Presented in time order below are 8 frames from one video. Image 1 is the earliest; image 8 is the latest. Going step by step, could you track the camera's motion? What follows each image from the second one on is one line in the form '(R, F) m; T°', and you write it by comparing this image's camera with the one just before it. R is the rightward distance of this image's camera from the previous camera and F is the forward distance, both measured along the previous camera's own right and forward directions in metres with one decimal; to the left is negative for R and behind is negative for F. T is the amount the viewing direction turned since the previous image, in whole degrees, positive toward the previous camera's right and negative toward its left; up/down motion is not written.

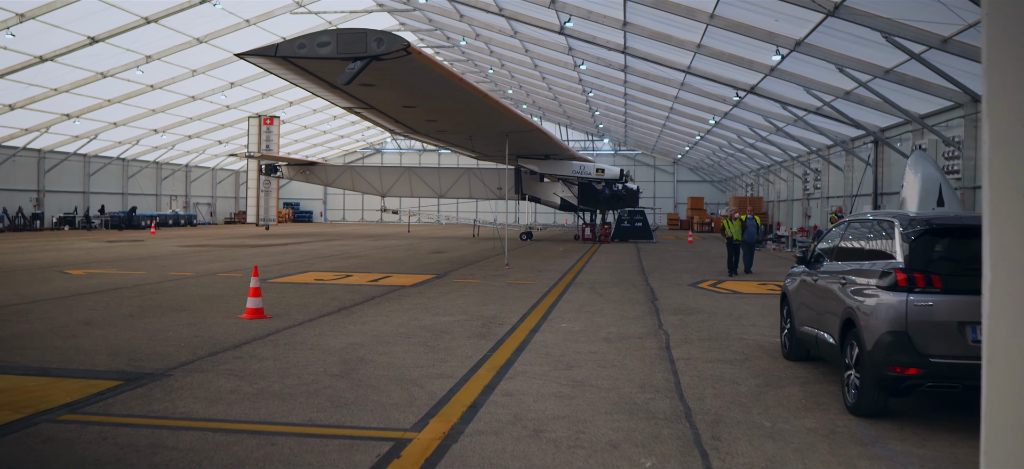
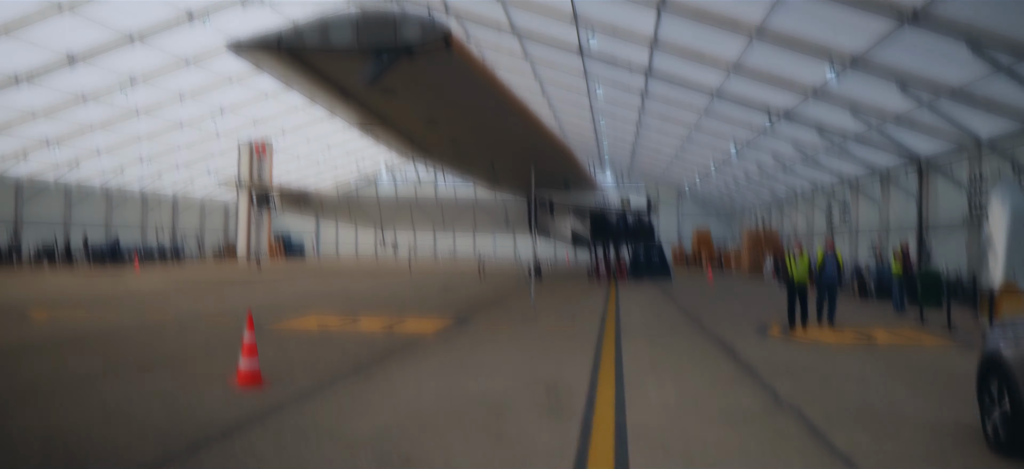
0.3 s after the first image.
(-1.0, +2.6) m; +1°
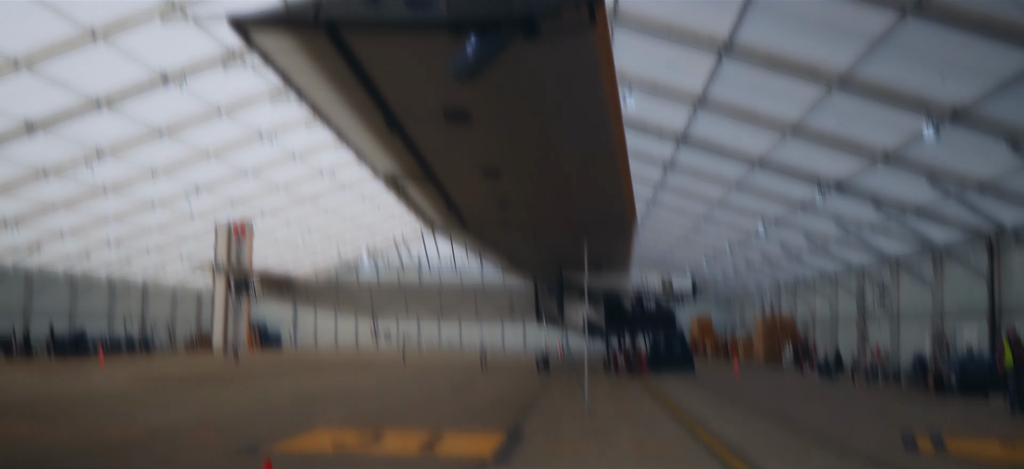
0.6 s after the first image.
(-1.7, +3.7) m; +2°
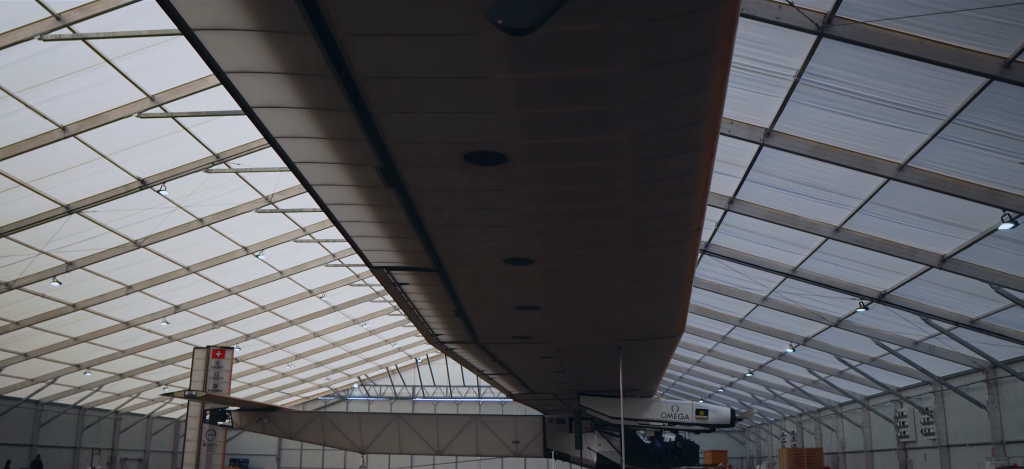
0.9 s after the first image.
(-0.5, +2.8) m; 0°
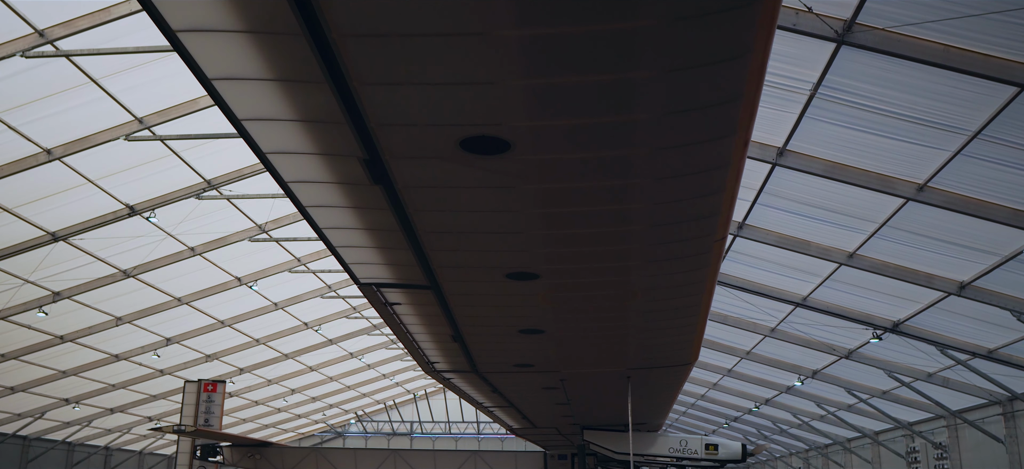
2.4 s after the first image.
(0.0, +0.8) m; 0°
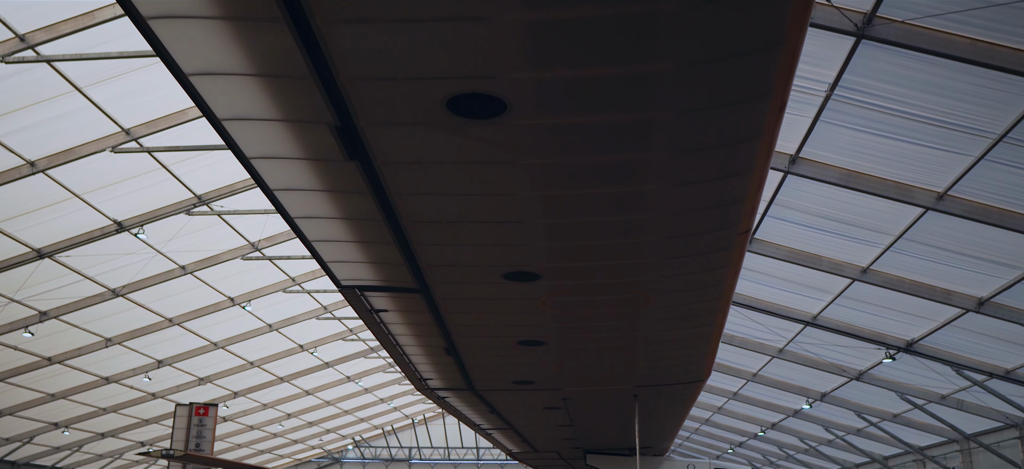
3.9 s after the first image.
(0.0, +0.8) m; 0°
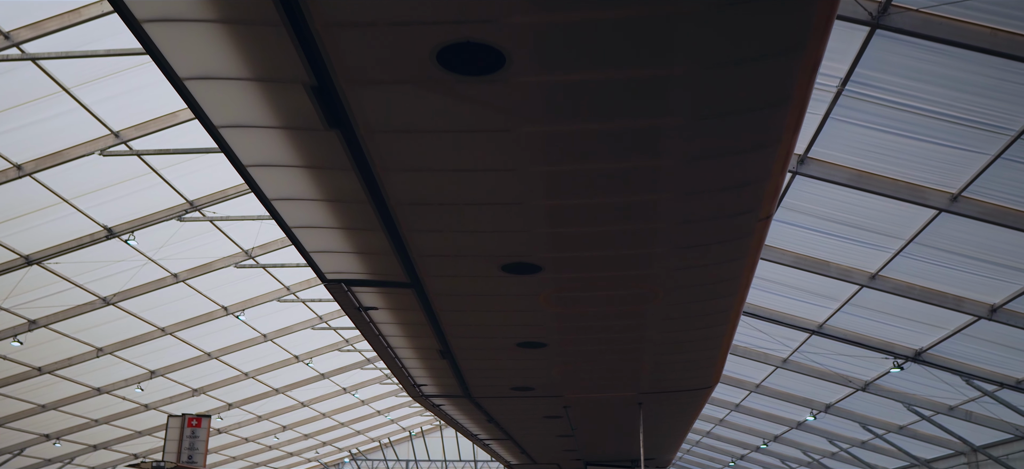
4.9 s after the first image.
(0.0, +0.5) m; 0°
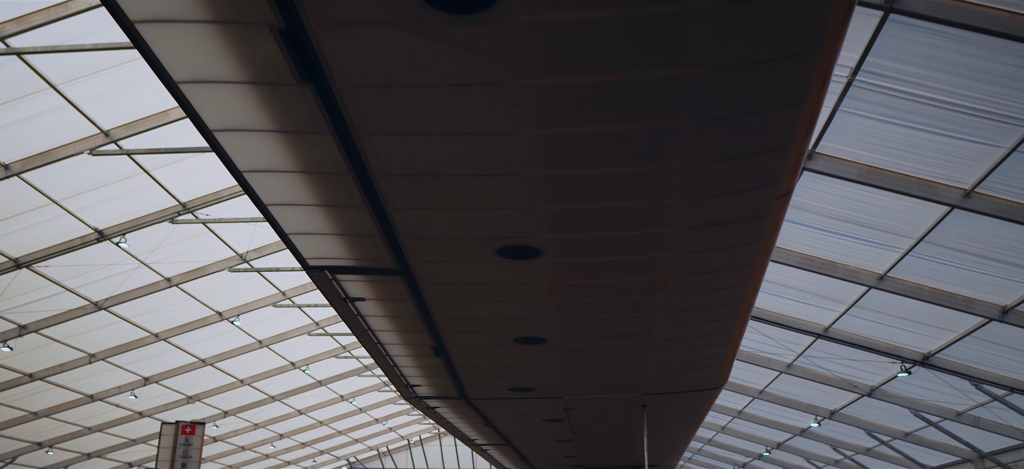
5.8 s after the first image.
(0.0, +0.5) m; 0°
